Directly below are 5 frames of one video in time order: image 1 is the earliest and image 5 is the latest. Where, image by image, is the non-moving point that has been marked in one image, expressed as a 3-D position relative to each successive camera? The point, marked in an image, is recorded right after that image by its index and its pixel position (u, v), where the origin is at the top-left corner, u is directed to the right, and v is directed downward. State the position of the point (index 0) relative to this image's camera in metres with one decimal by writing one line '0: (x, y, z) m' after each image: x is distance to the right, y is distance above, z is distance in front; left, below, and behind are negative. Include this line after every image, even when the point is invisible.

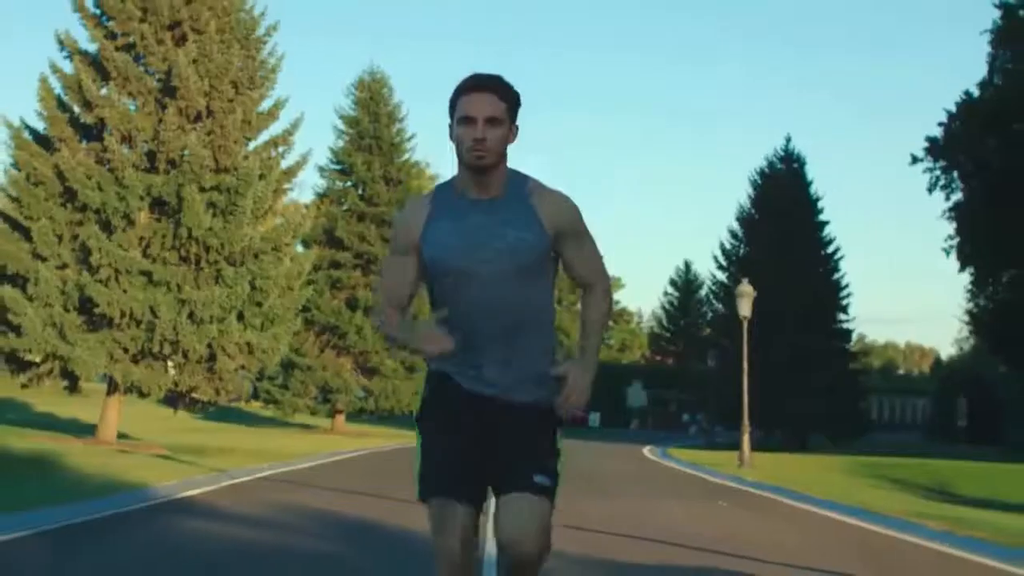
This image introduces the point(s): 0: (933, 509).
0: (+5.0, -2.6, +18.0) m
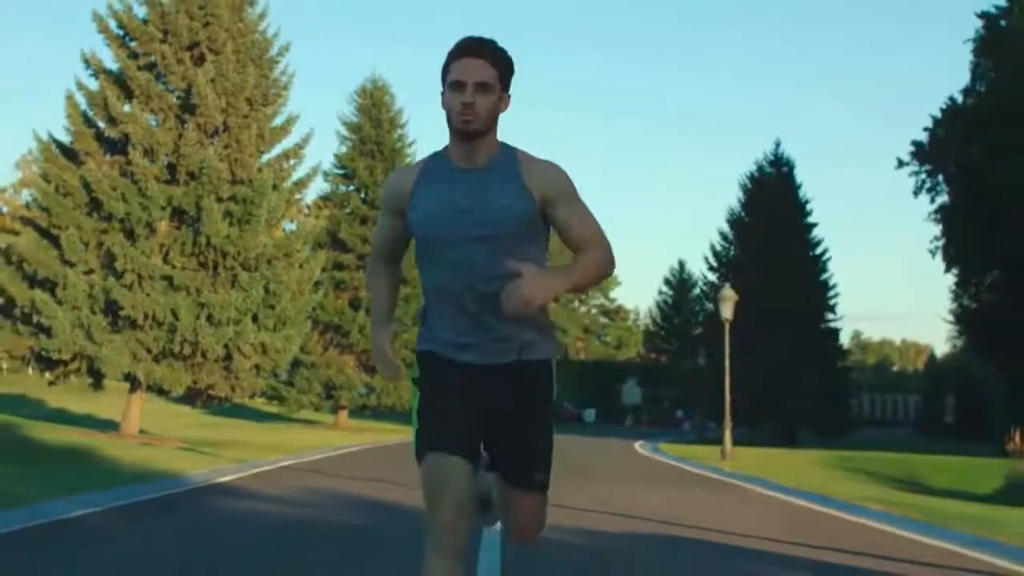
0: (+5.0, -2.7, +19.4) m
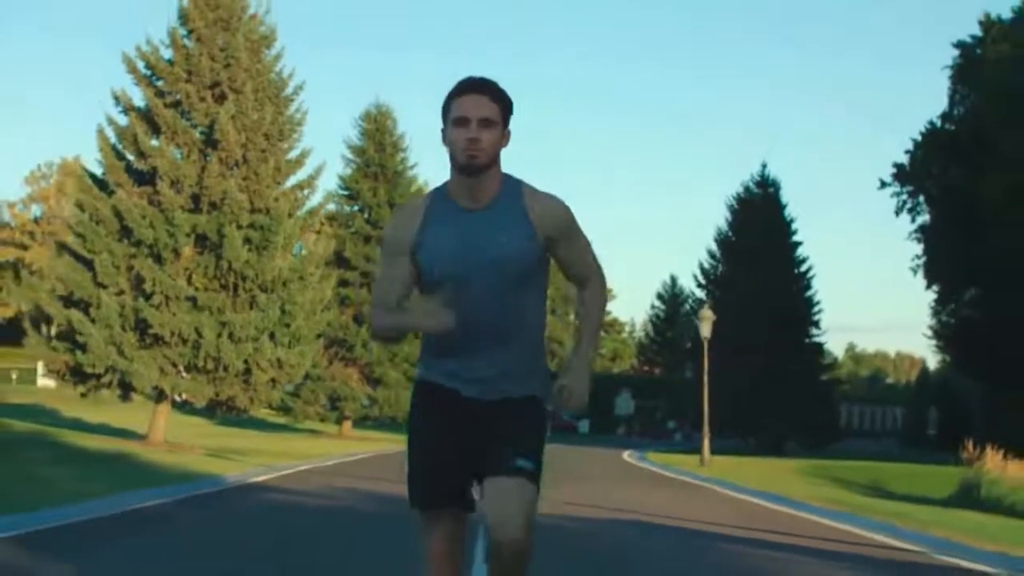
0: (+4.9, -3.0, +21.2) m
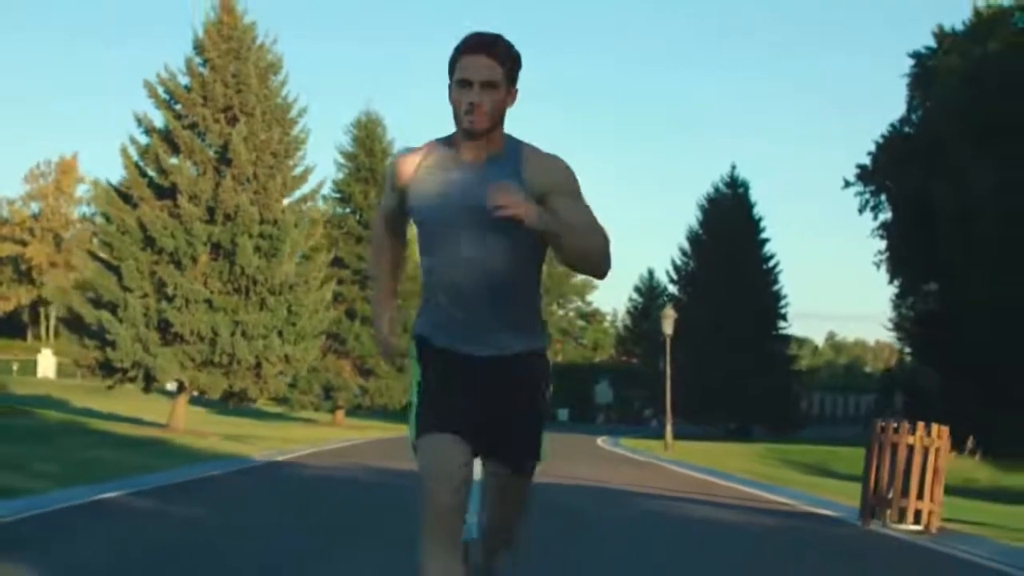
0: (+4.6, -3.1, +24.0) m
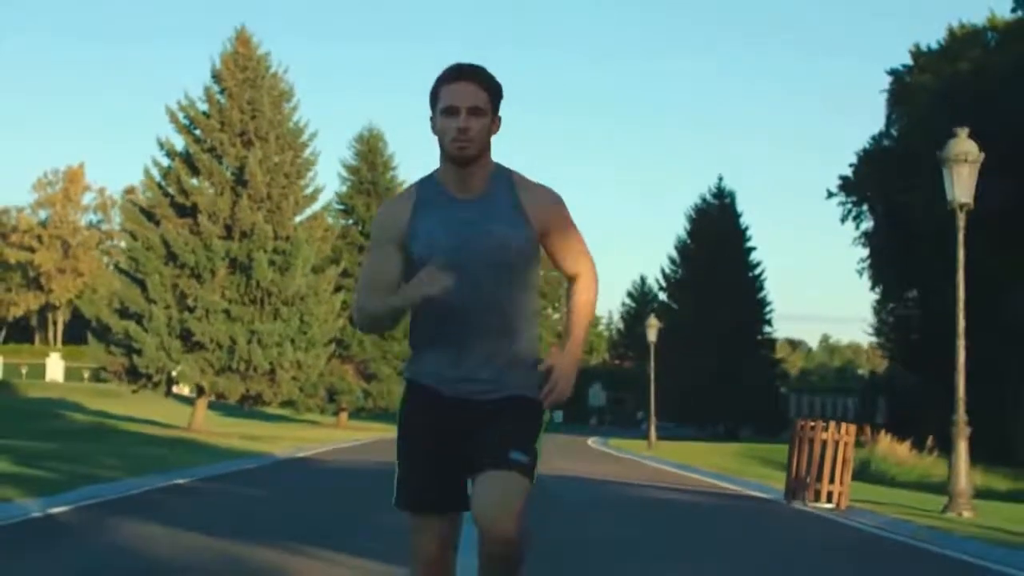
0: (+4.5, -3.3, +26.1) m
